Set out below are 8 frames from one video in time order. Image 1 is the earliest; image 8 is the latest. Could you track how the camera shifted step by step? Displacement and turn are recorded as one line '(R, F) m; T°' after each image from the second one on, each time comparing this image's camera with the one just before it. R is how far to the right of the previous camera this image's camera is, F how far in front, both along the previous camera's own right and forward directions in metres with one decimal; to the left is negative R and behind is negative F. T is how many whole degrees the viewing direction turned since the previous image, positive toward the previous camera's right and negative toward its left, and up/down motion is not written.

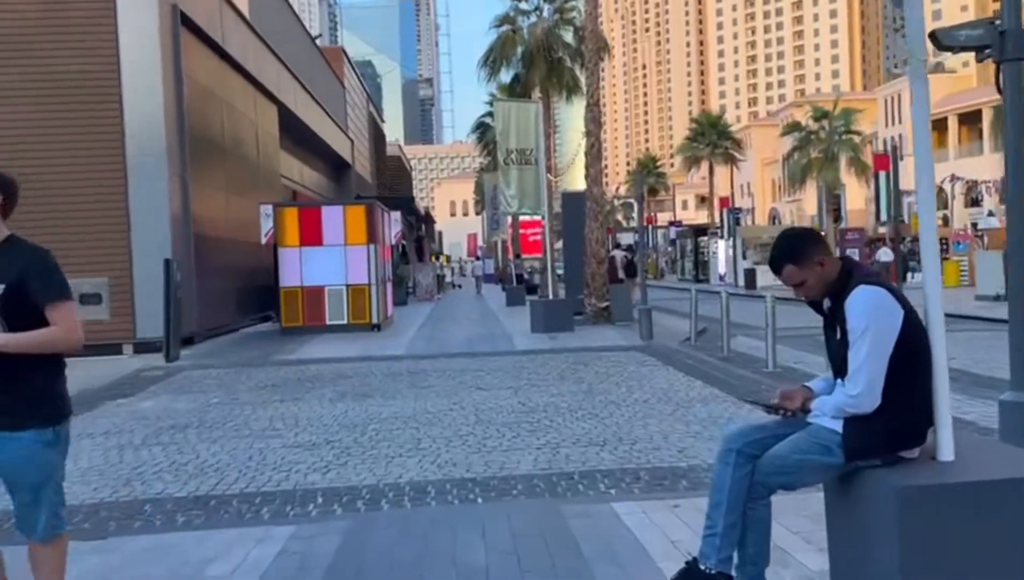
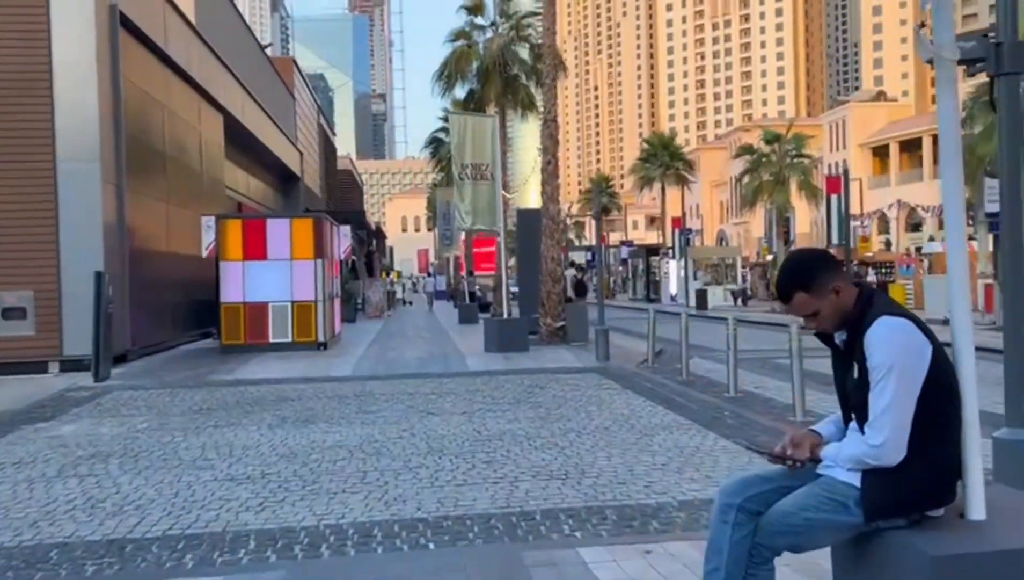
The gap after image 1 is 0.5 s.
(-0.1, +0.6) m; +3°
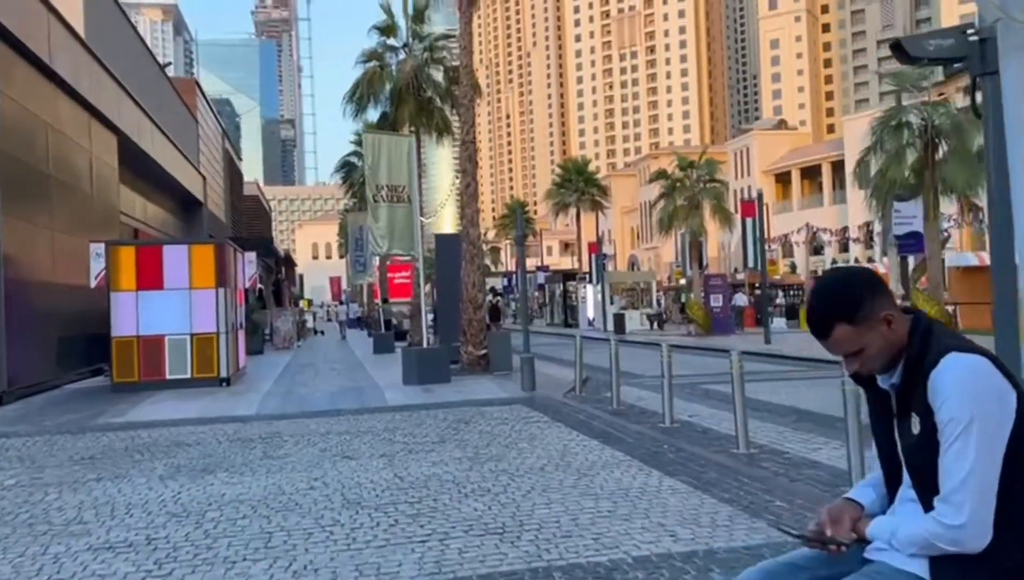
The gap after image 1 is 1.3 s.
(-0.1, +0.9) m; +6°
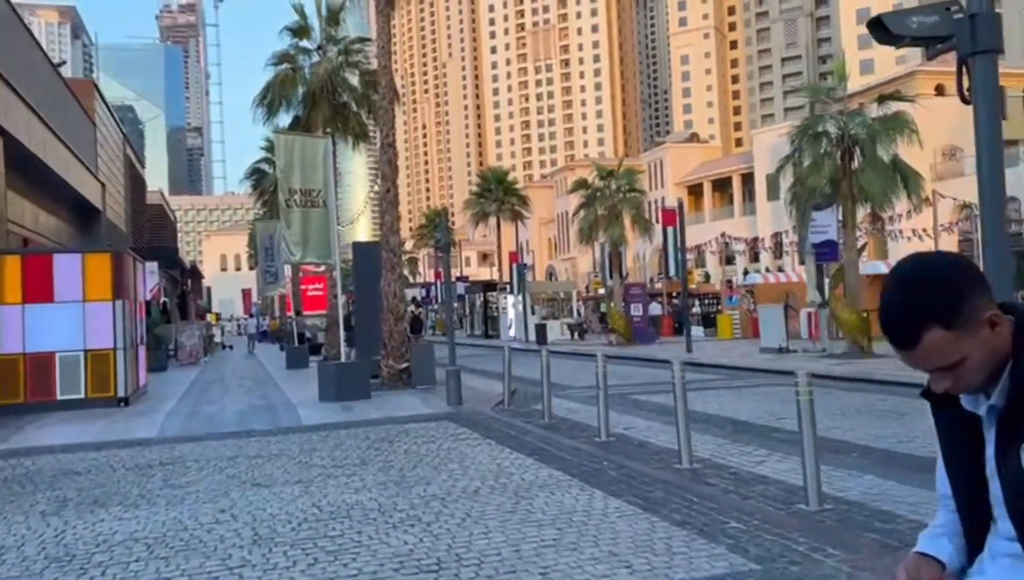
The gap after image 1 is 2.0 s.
(-0.1, +0.8) m; +6°
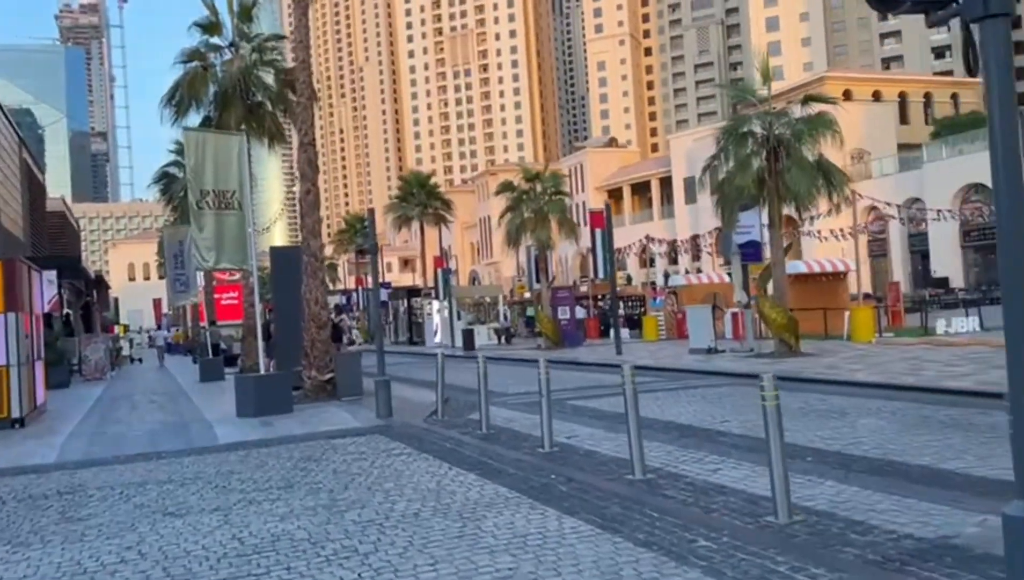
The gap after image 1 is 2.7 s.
(-0.2, +0.7) m; +5°
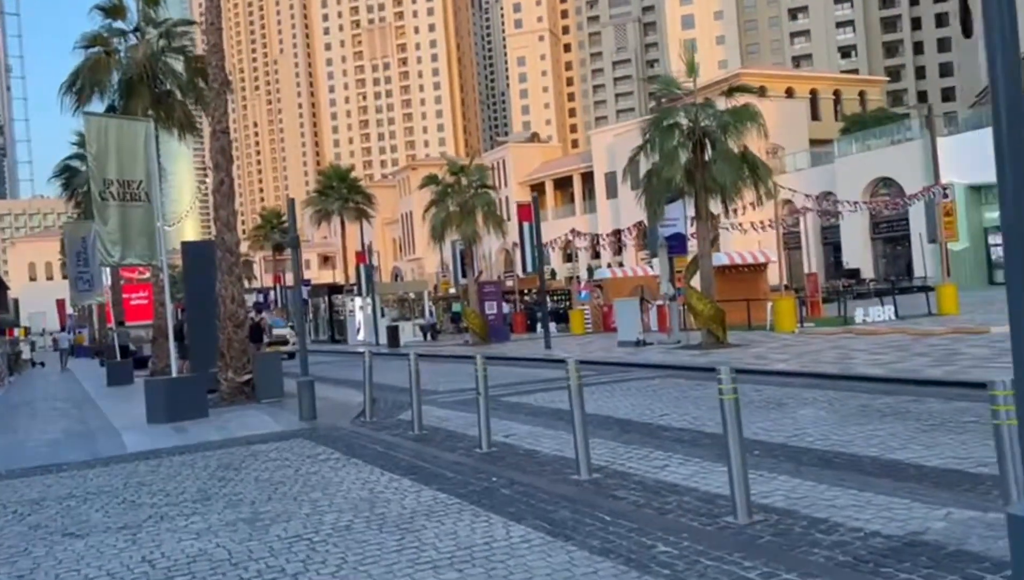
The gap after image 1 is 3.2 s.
(-0.1, +0.6) m; +5°
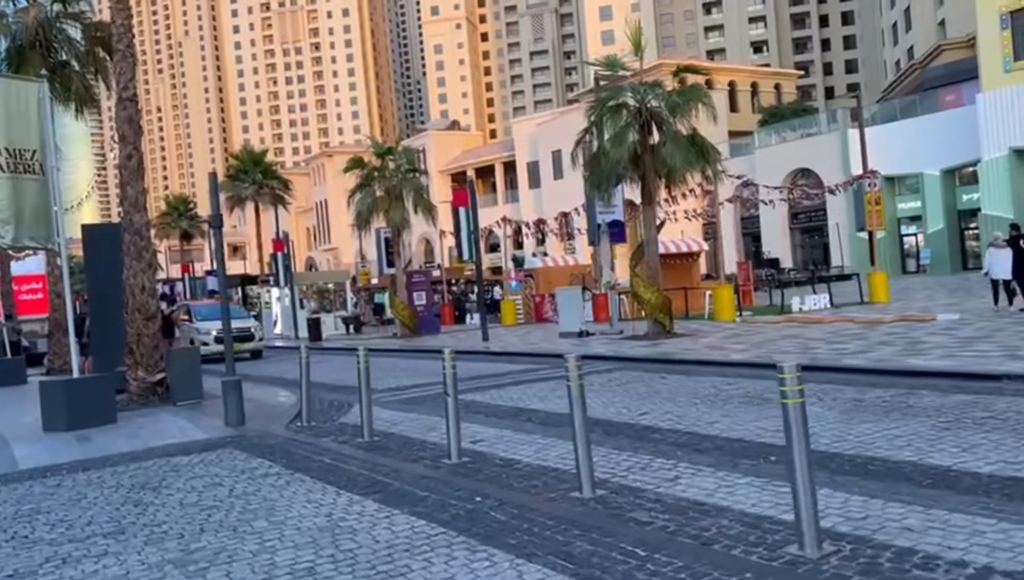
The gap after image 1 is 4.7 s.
(-0.6, +1.5) m; +6°
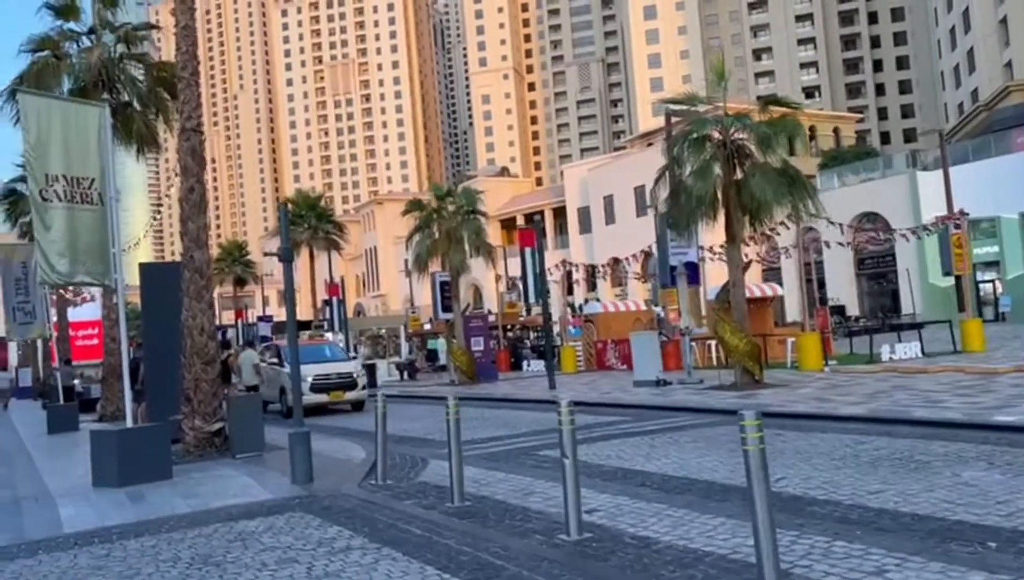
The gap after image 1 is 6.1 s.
(-0.8, +1.5) m; -3°
